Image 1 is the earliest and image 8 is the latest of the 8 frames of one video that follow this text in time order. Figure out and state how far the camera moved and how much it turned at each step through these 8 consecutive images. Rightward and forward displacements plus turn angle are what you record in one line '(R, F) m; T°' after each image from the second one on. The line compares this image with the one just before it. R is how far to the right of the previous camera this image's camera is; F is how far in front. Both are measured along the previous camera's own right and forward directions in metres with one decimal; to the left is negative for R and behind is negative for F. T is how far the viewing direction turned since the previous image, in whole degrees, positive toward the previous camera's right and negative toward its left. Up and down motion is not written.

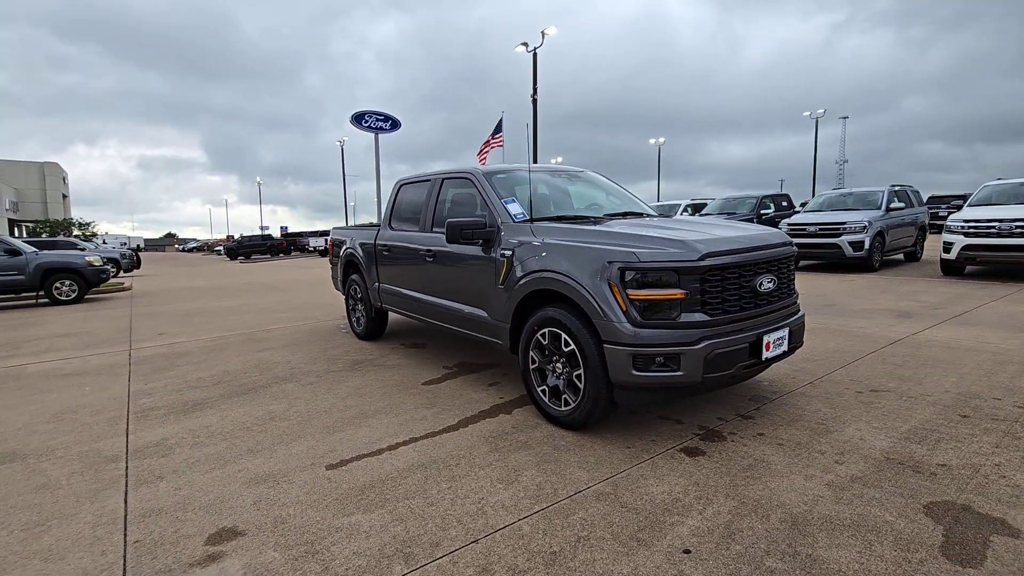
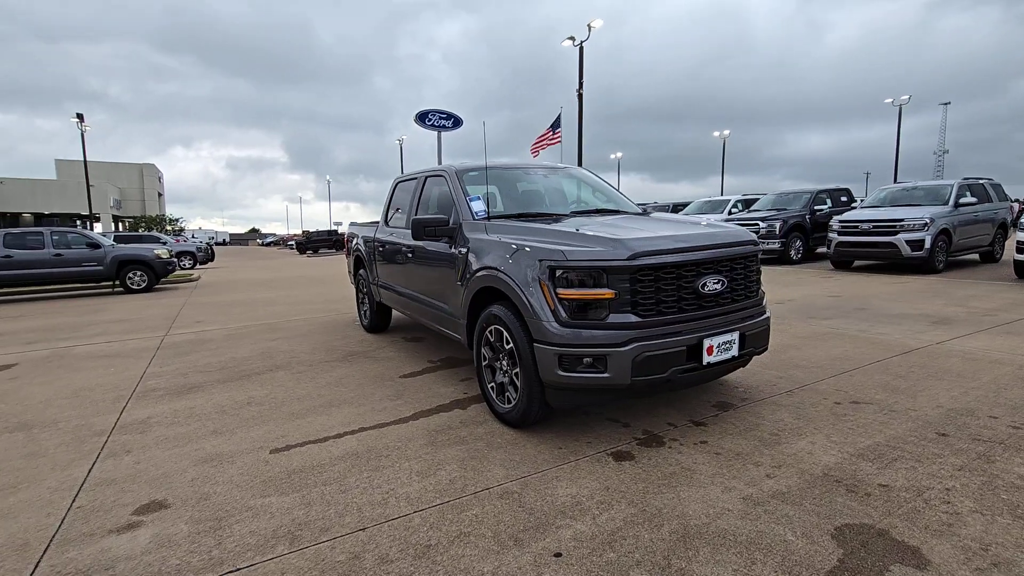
(+0.8, 0.0) m; -7°
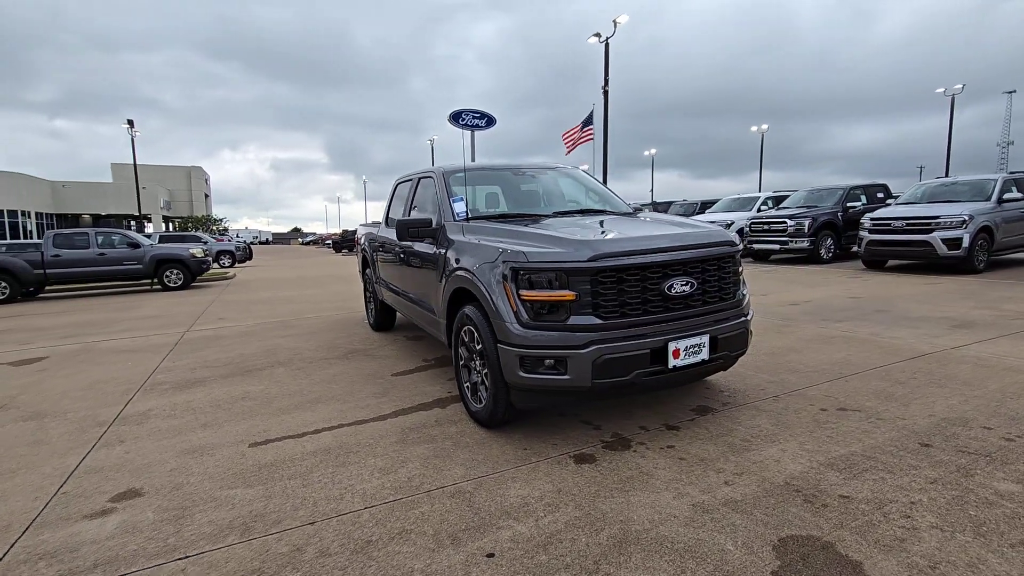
(+0.4, 0.0) m; -4°
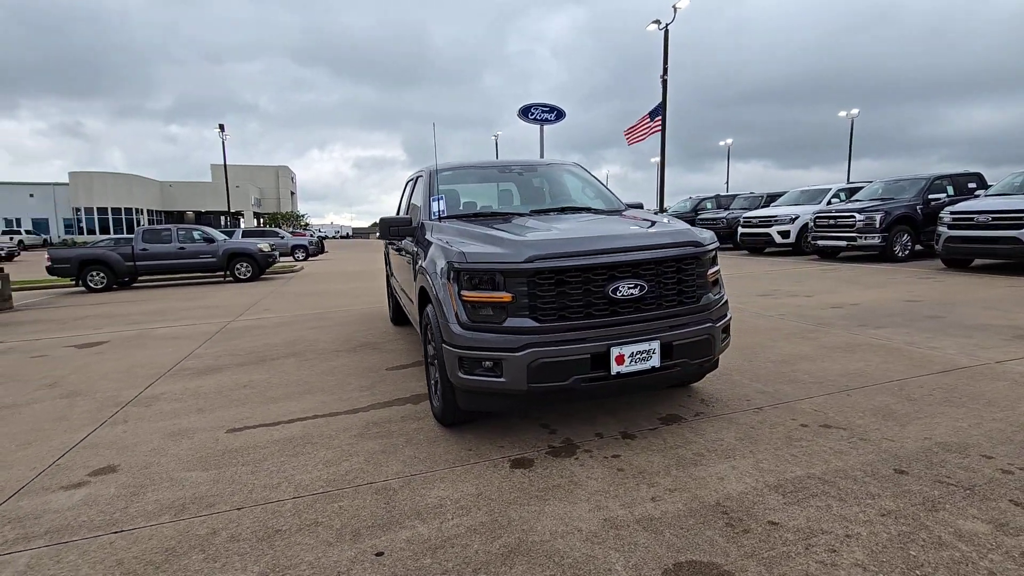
(+0.8, +0.1) m; -8°
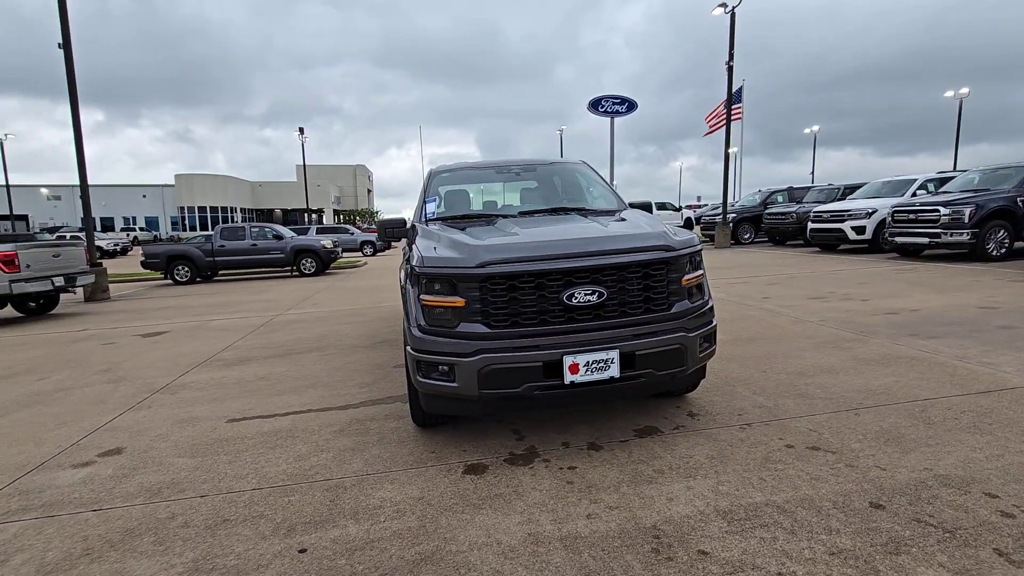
(+0.7, +0.1) m; -8°
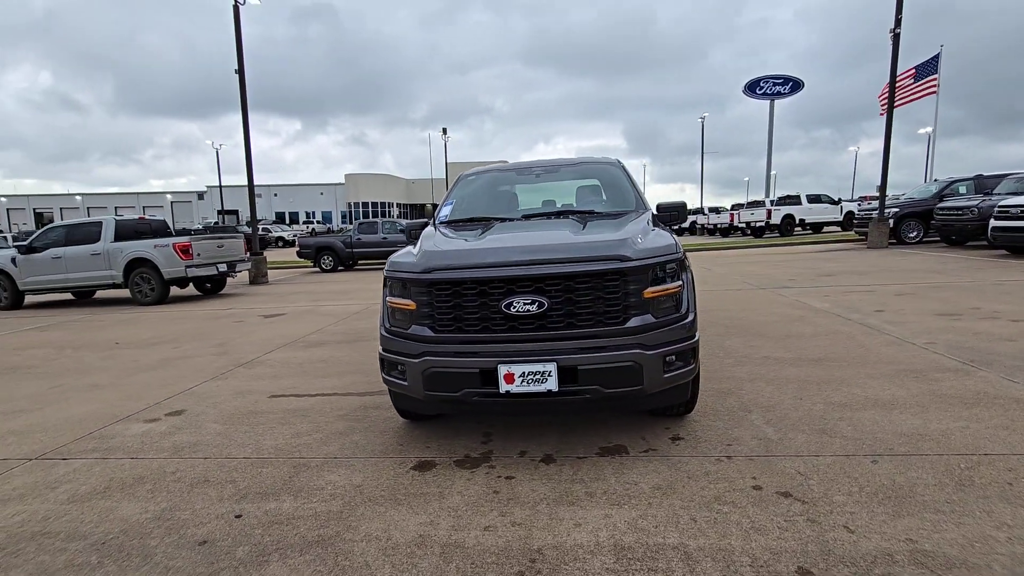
(+1.1, +0.1) m; -16°
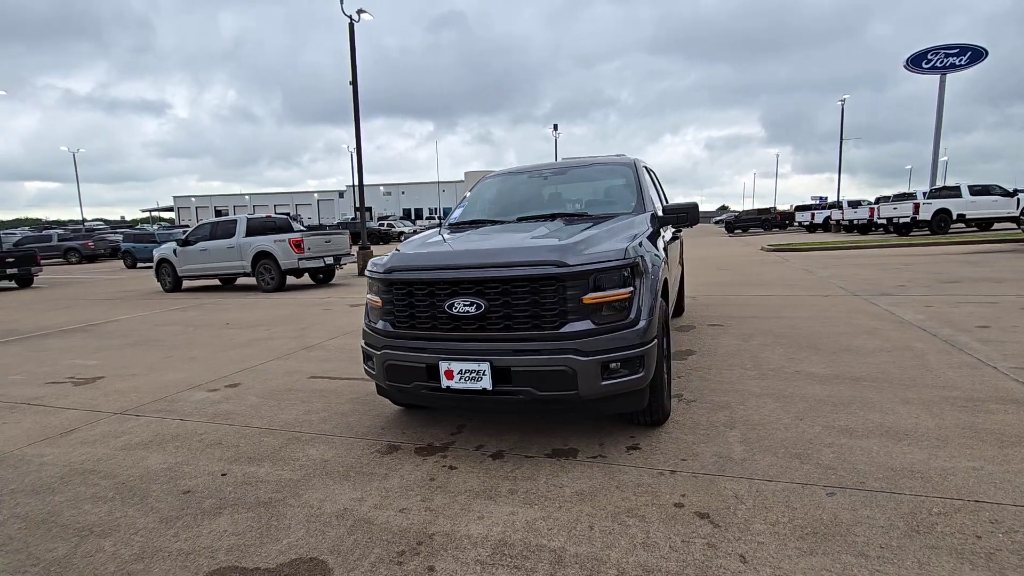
(+1.0, 0.0) m; -13°
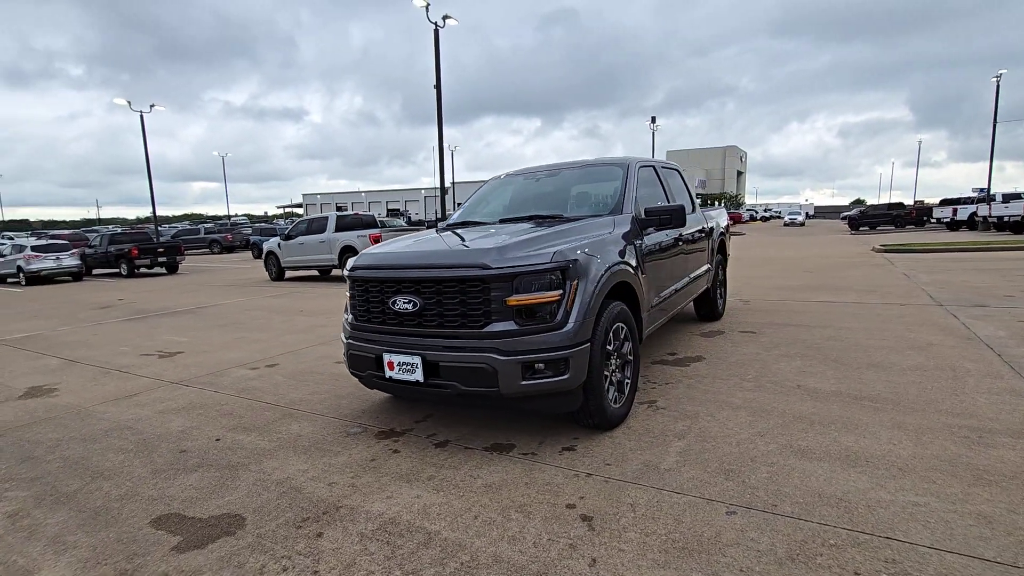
(+1.0, 0.0) m; -11°
